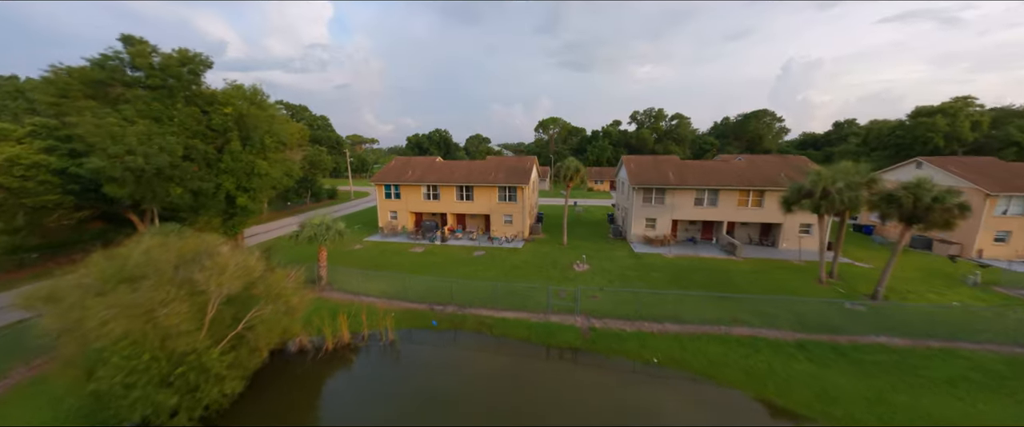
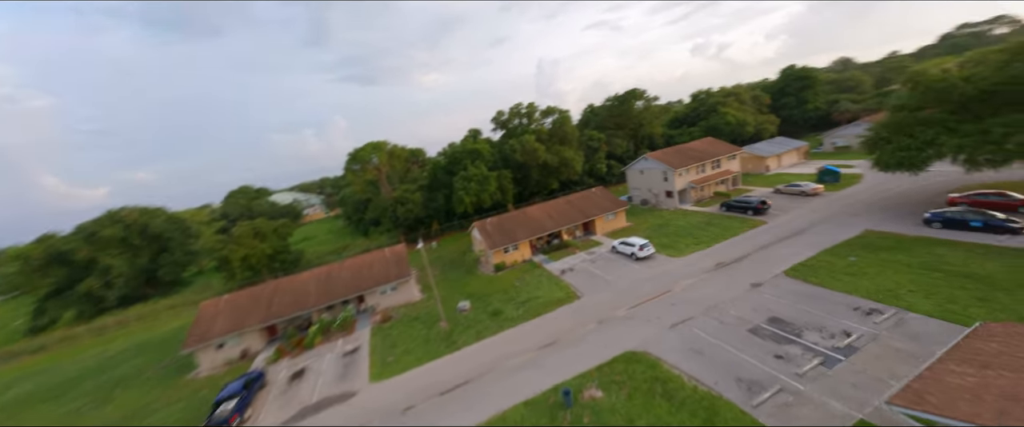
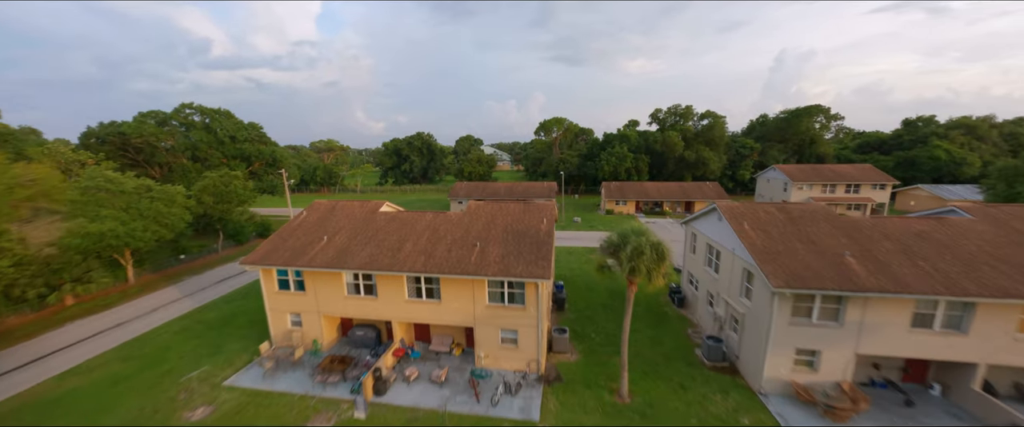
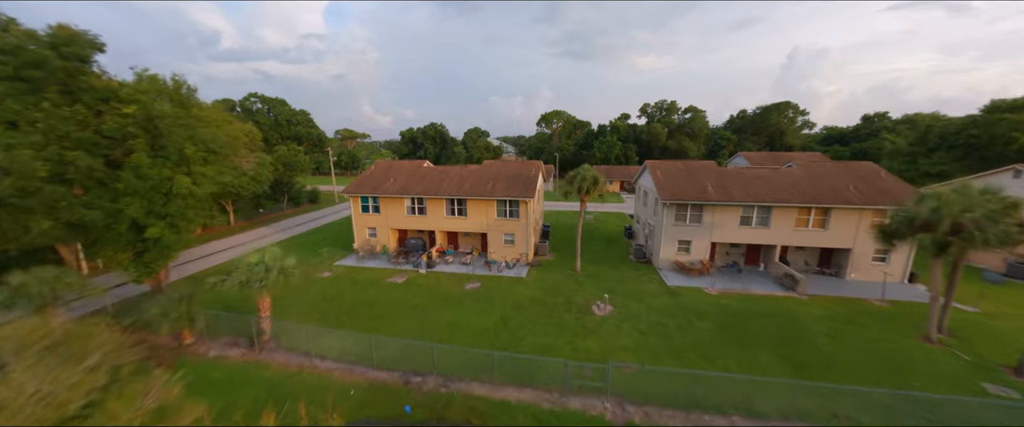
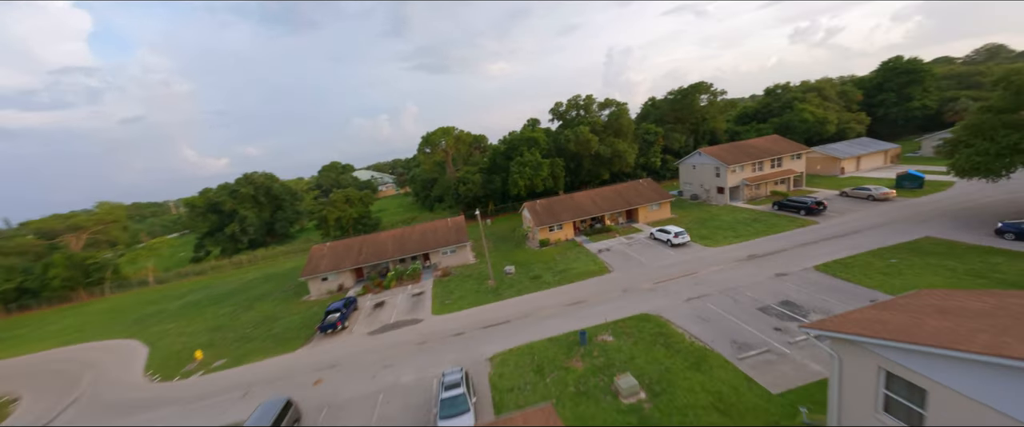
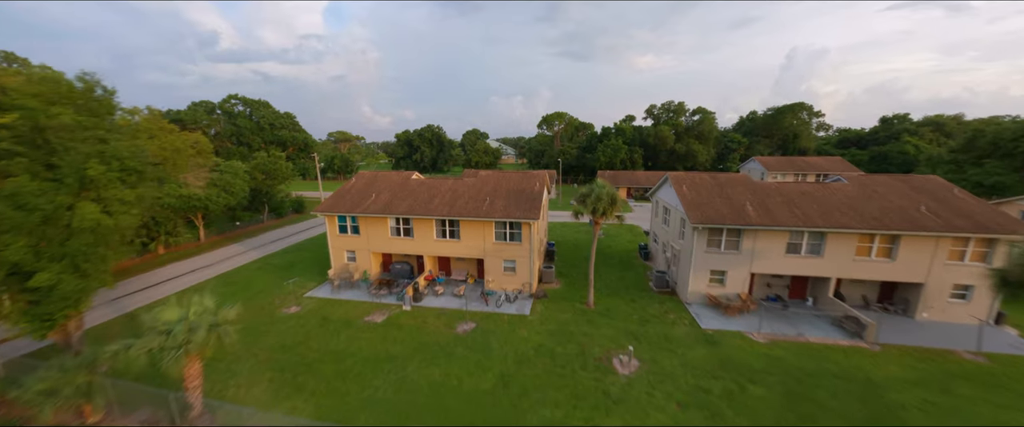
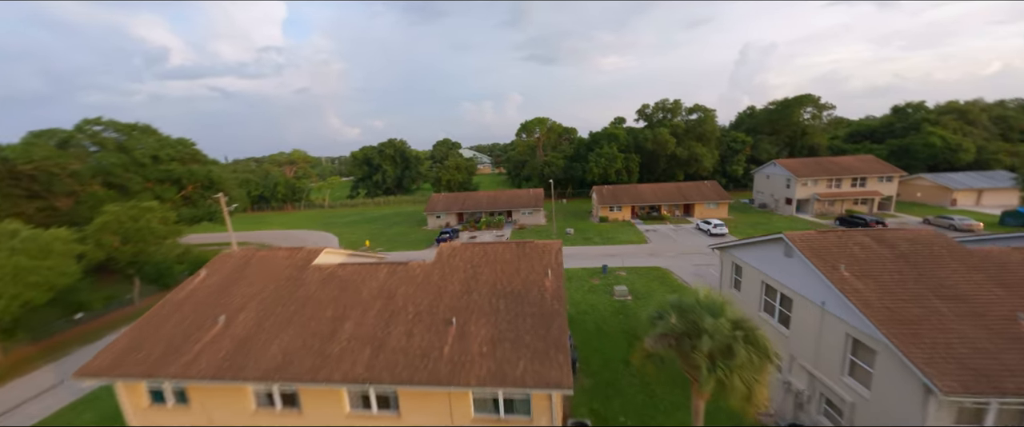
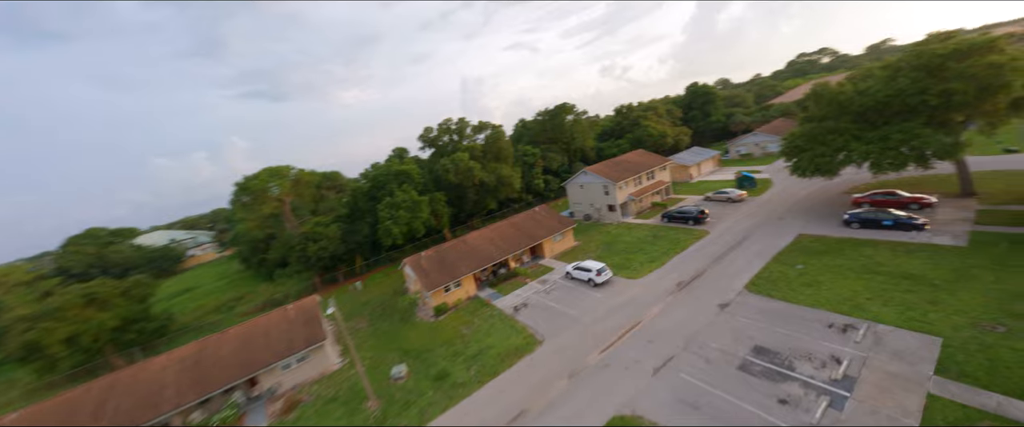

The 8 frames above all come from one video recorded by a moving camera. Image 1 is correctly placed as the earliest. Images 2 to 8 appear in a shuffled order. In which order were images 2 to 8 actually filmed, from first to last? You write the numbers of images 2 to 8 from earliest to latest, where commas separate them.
4, 6, 3, 7, 5, 2, 8
